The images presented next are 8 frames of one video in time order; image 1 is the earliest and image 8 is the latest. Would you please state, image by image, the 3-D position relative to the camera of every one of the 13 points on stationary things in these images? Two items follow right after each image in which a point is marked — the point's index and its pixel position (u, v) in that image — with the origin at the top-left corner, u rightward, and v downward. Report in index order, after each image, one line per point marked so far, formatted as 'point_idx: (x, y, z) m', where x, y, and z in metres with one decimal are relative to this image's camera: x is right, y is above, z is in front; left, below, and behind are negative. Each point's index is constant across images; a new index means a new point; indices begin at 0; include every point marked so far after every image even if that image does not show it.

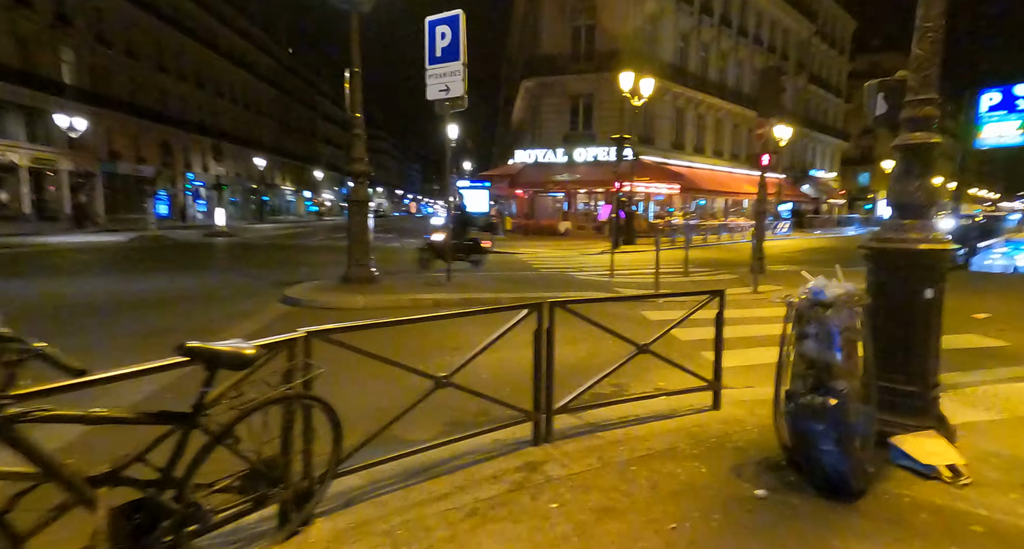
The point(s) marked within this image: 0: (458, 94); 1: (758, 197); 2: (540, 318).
0: (-0.9, +3.1, +9.8) m
1: (+6.4, +1.9, +14.4) m
2: (+0.2, -0.3, +3.8) m
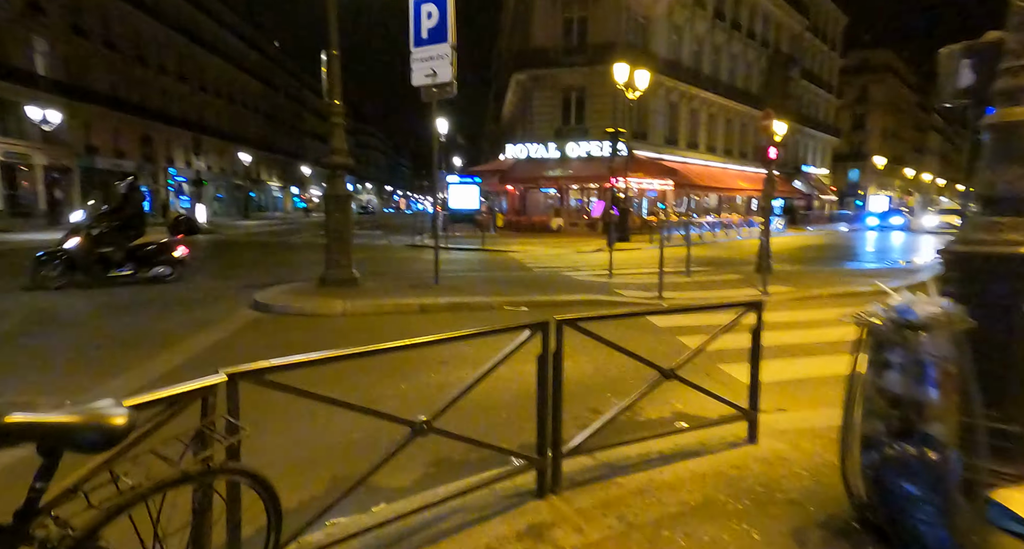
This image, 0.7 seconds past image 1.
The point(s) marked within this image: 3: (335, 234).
0: (-1.0, +3.0, +9.0) m
1: (+6.2, +2.0, +13.8) m
2: (+0.2, -0.3, +3.1) m
3: (-2.8, +0.6, +9.0) m
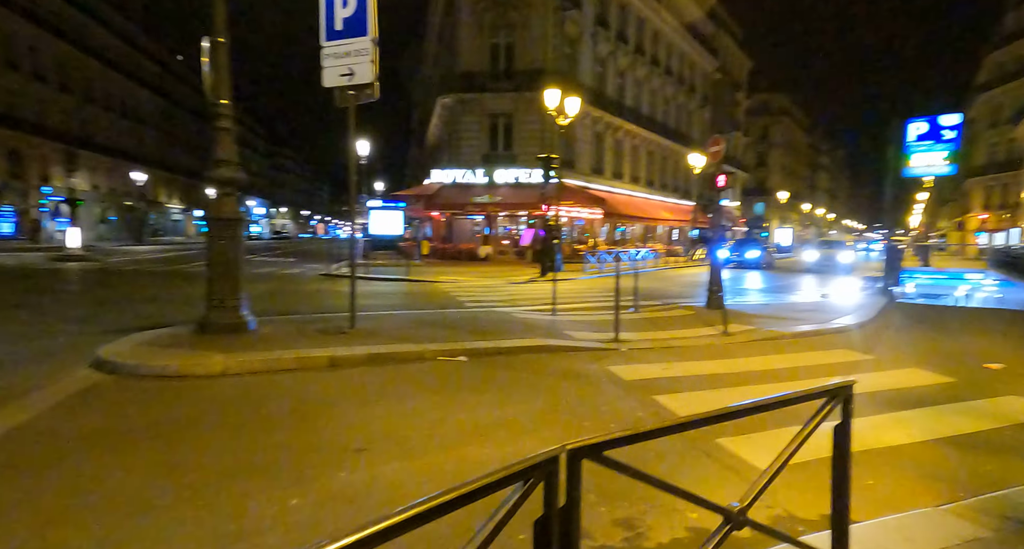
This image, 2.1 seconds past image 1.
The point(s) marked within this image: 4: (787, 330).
0: (-1.9, +2.5, +7.5) m
1: (+4.7, +1.2, +13.1) m
2: (+0.1, -0.6, +1.6) m
3: (-3.6, +0.1, +7.1) m
4: (+4.7, -1.0, +9.8) m
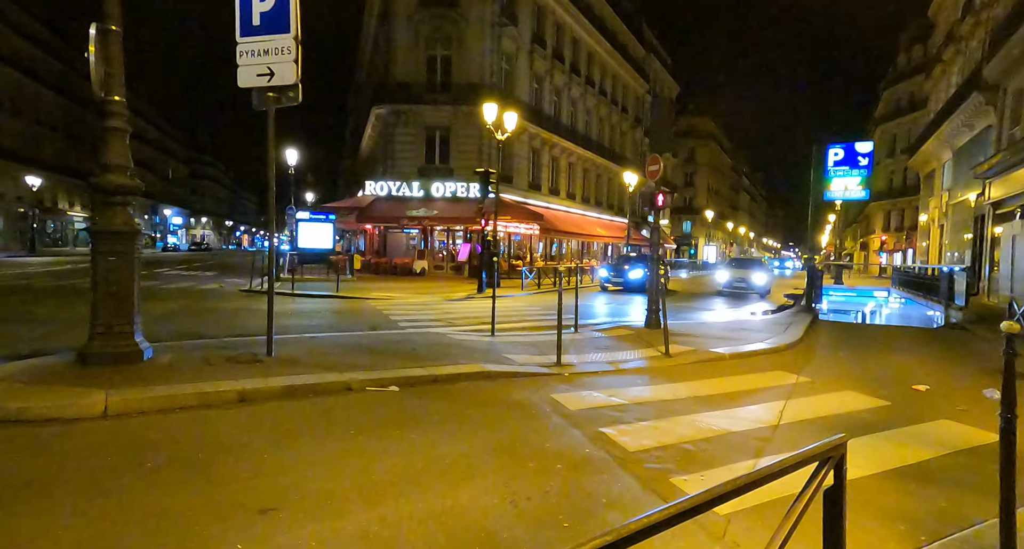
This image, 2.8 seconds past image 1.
0: (-2.6, +2.3, +6.8) m
1: (+3.3, +0.7, +13.1) m
2: (0.0, -0.7, +1.1) m
3: (-4.3, -0.1, +6.1) m
4: (+3.7, -1.3, +9.8) m
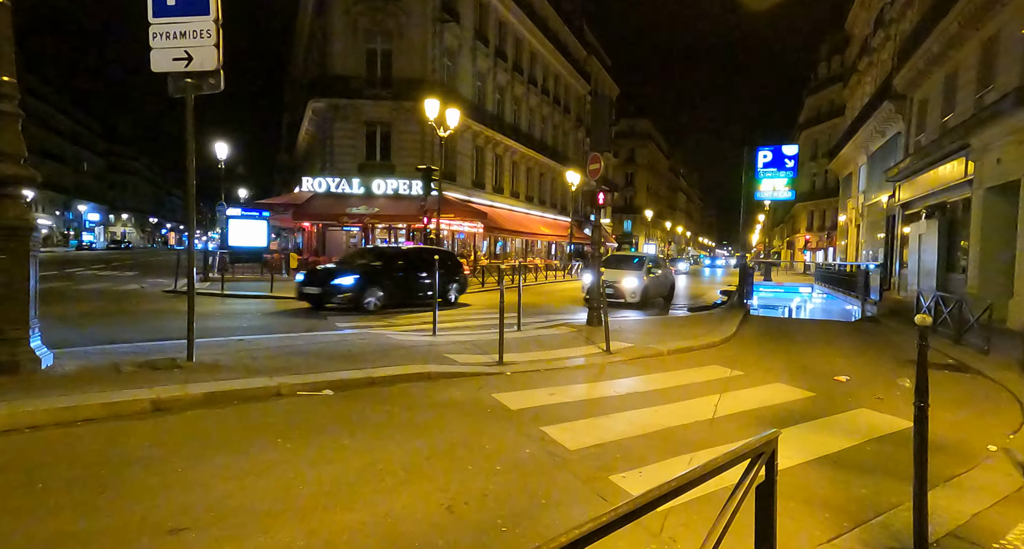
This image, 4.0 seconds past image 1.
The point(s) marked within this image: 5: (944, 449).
0: (-3.3, +2.3, +6.3) m
1: (+1.9, +0.8, +13.2) m
2: (-0.2, -0.7, +1.0) m
3: (-5.0, -0.1, +5.6) m
4: (+2.7, -1.3, +10.0) m
5: (+3.9, -1.6, +5.1) m
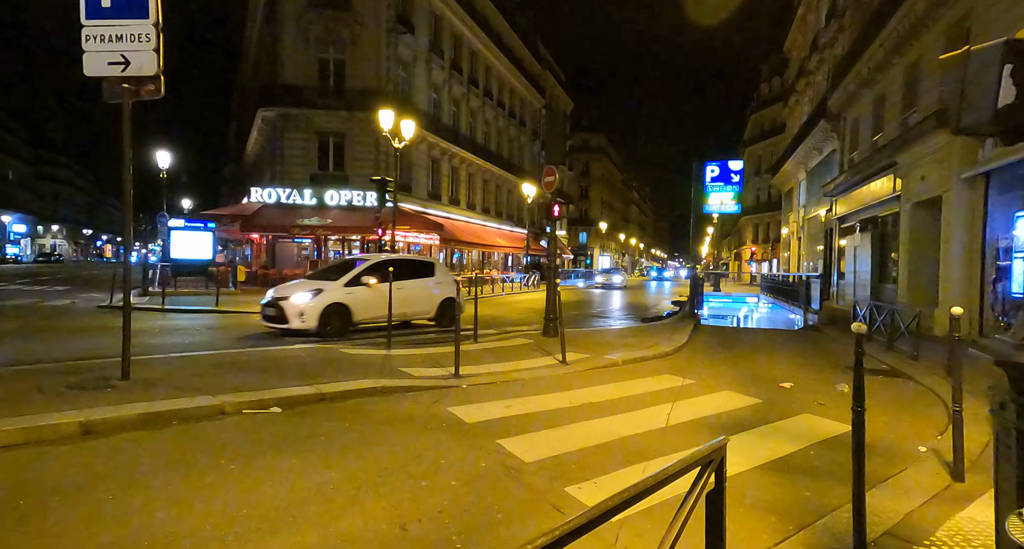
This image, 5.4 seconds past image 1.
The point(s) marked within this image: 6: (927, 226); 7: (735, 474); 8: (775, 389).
0: (-3.9, +2.1, +6.1) m
1: (+0.9, +0.5, +13.3) m
2: (-0.3, -0.8, +0.9) m
3: (-5.4, -0.3, +5.2) m
4: (+1.9, -1.5, +10.1) m
5: (+3.5, -1.7, +5.4) m
6: (+10.7, +1.2, +14.8) m
7: (+1.9, -1.7, +4.9) m
8: (+3.8, -1.7, +8.3) m
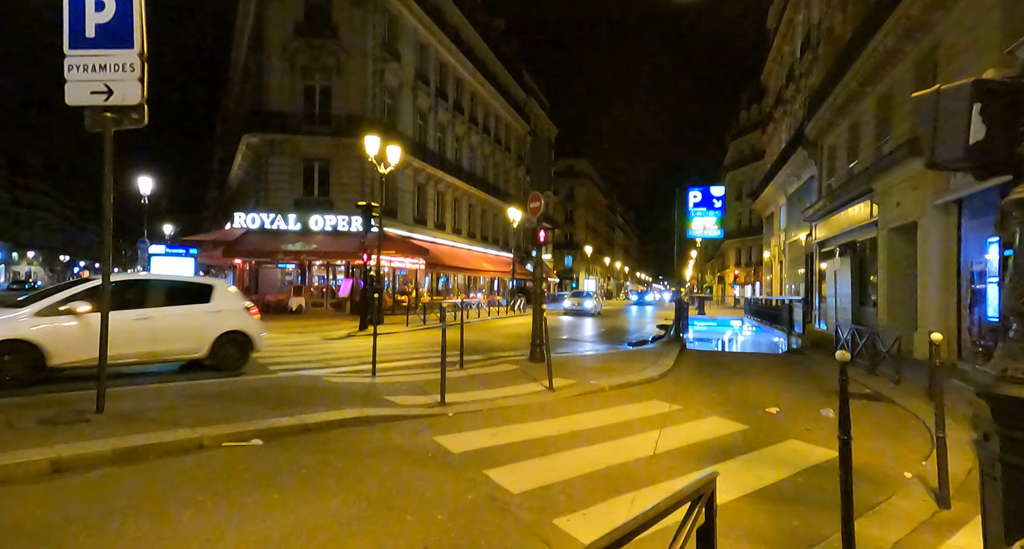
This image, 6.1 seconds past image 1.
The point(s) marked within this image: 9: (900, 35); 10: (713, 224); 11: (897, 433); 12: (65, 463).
0: (-4.0, +1.8, +6.1) m
1: (+0.6, -0.1, +13.3) m
2: (-0.3, -0.8, +0.9) m
3: (-5.5, -0.6, +5.0) m
4: (+1.6, -1.9, +10.1) m
5: (+3.3, -1.9, +5.4) m
6: (+10.4, +0.6, +15.1) m
7: (+1.8, -2.0, +4.9) m
8: (+3.6, -2.0, +8.4) m
9: (+9.4, +5.8, +13.8) m
10: (+7.0, +1.8, +19.9) m
11: (+4.7, -1.9, +6.9) m
12: (-3.8, -1.6, +4.9) m
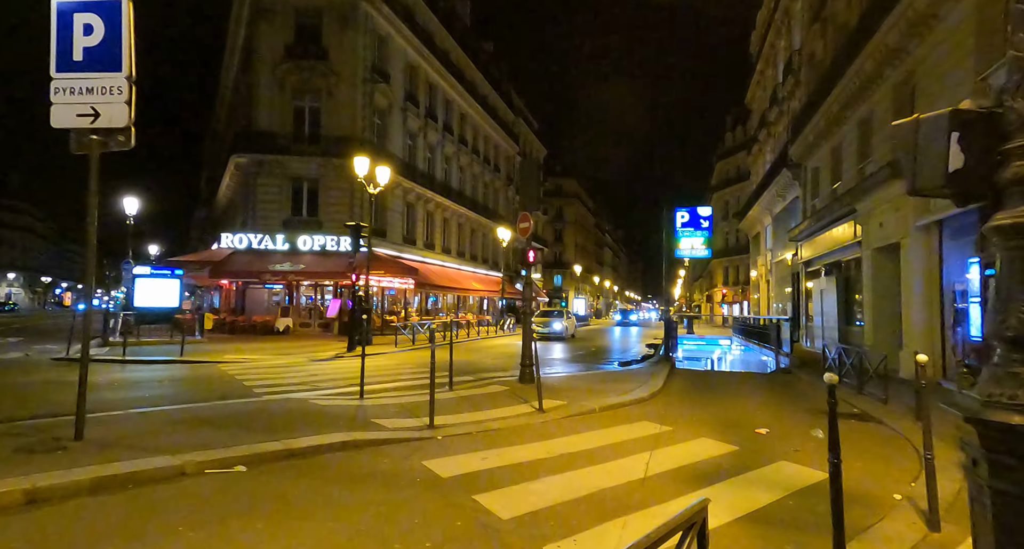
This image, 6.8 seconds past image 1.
0: (-4.2, +1.6, +6.1) m
1: (+0.3, -0.5, +13.3) m
2: (-0.3, -0.9, +0.8) m
3: (-5.6, -0.8, +4.9) m
4: (+1.4, -2.3, +10.0) m
5: (+3.2, -2.1, +5.3) m
6: (+10.1, +0.1, +15.3) m
7: (+1.7, -2.2, +4.9) m
8: (+3.5, -2.3, +8.3) m
9: (+9.1, +5.3, +14.2) m
10: (+6.6, +1.1, +20.0) m
11: (+4.5, -2.2, +7.0) m
12: (-3.9, -1.8, +4.8) m
